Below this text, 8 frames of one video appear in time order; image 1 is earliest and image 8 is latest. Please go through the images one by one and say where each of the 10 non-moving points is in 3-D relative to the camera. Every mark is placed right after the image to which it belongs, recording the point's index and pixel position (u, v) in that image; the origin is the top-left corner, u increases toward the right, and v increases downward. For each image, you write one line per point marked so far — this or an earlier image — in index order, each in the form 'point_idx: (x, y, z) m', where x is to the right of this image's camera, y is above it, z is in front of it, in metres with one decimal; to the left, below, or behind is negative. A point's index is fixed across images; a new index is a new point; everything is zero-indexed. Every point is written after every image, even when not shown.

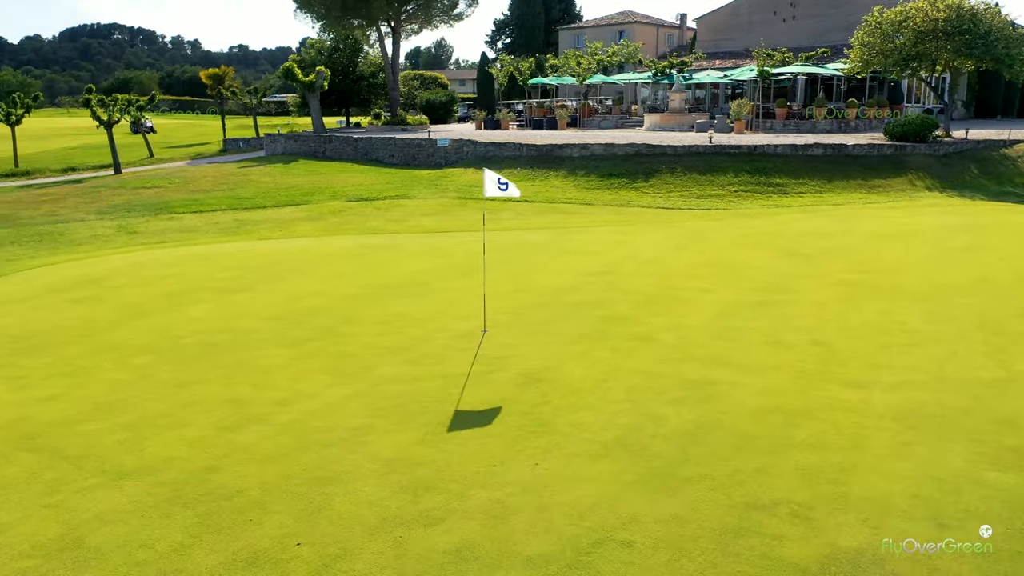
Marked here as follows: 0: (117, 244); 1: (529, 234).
0: (-9.0, +1.0, +18.9) m
1: (+0.4, +1.2, +19.1) m
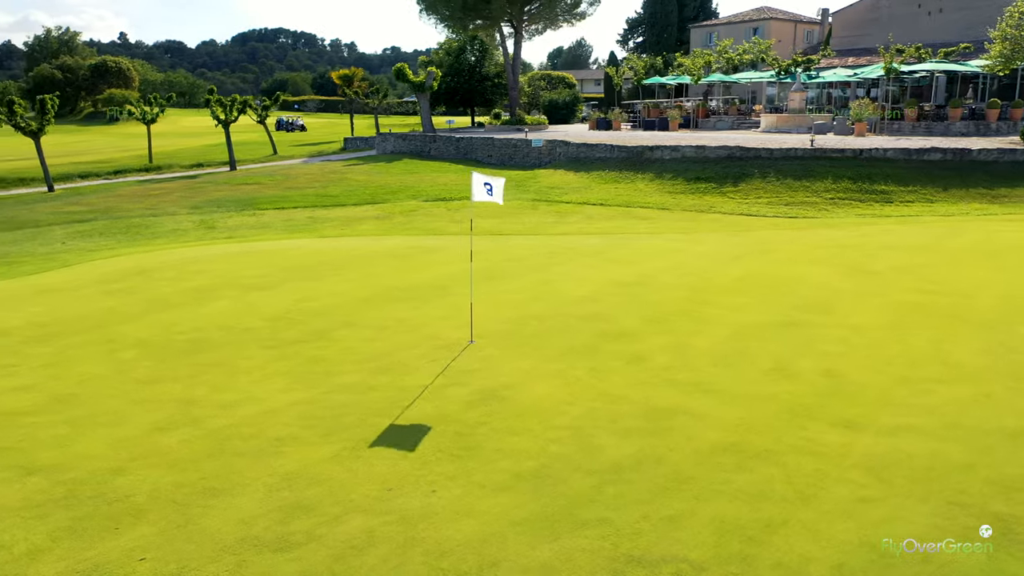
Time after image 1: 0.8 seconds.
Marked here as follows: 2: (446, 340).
0: (-7.7, +1.2, +19.8) m
1: (+1.6, +1.1, +18.4) m
2: (-0.9, -0.7, +10.6) m
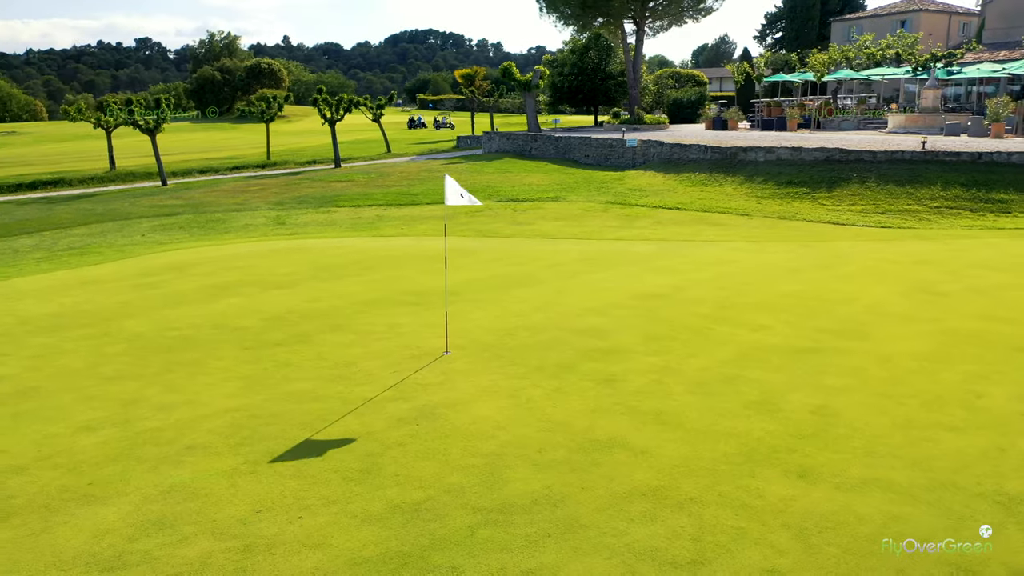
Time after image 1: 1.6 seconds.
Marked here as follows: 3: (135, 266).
0: (-6.2, +1.3, +20.4) m
1: (+2.7, +0.9, +17.4) m
2: (-1.2, -0.8, +10.1) m
3: (-7.2, +0.4, +15.8) m
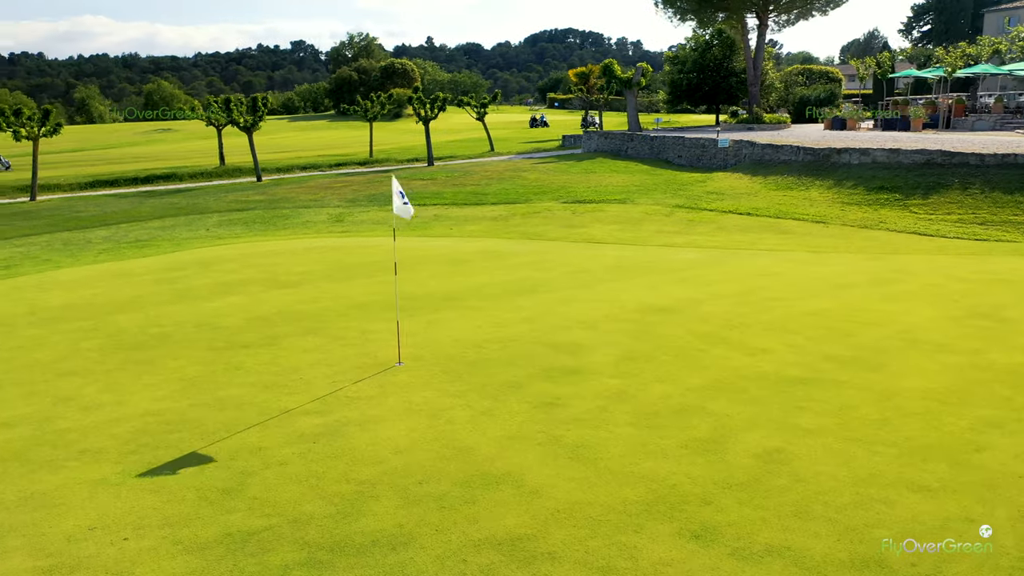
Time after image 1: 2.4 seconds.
0: (-4.9, +1.4, +20.5) m
1: (+3.3, +0.7, +16.2) m
2: (-1.7, -0.9, +9.6) m
3: (-6.6, +0.5, +16.2) m
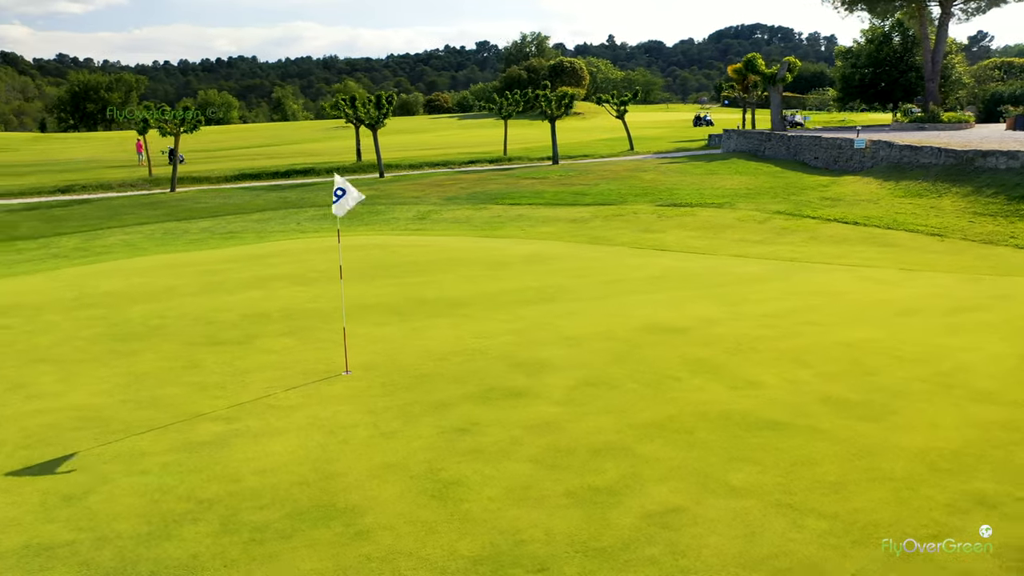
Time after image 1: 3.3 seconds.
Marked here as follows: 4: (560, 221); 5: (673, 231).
0: (-3.0, +1.5, +20.5) m
1: (+4.2, +0.4, +14.6) m
2: (-2.1, -0.9, +9.2) m
3: (-5.6, +0.7, +16.6) m
4: (+1.1, +1.6, +19.9) m
5: (+3.5, +1.2, +18.0) m
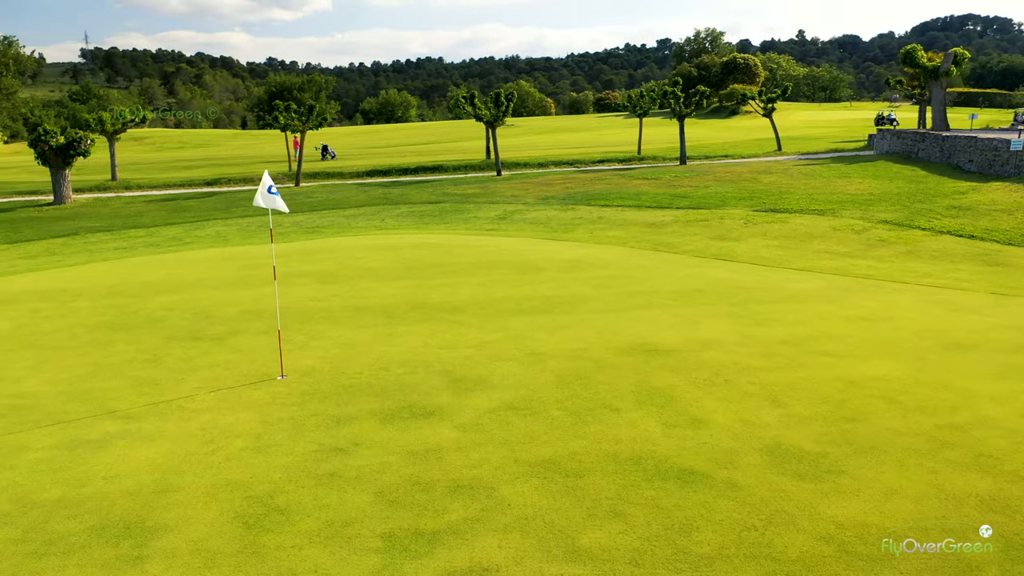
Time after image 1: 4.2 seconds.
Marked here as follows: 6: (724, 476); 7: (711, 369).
0: (-1.1, +1.5, +20.2) m
1: (+4.6, +0.1, +12.9) m
2: (-2.7, -0.9, +8.9) m
3: (-4.4, +0.8, +16.9) m
4: (+2.8, +1.4, +18.7) m
5: (+4.7, +1.0, +16.4) m
6: (+1.7, -1.4, +6.3) m
7: (+2.1, -0.8, +8.5) m
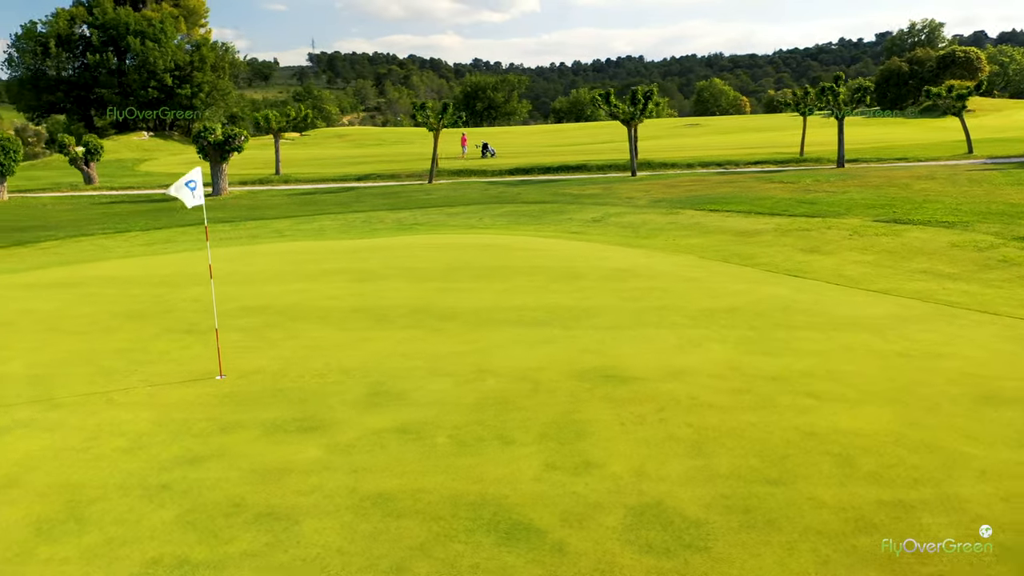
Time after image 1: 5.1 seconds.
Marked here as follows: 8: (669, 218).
0: (+1.0, +1.4, +19.4) m
1: (+4.9, -0.3, +11.0) m
2: (-3.3, -0.9, +8.8) m
3: (-3.0, +0.9, +17.0) m
4: (+4.5, +1.1, +17.1) m
5: (+5.8, +0.6, +14.4) m
6: (+0.4, -1.6, +5.3) m
7: (+1.3, -1.0, +7.4) m
8: (+3.7, +1.6, +19.6) m
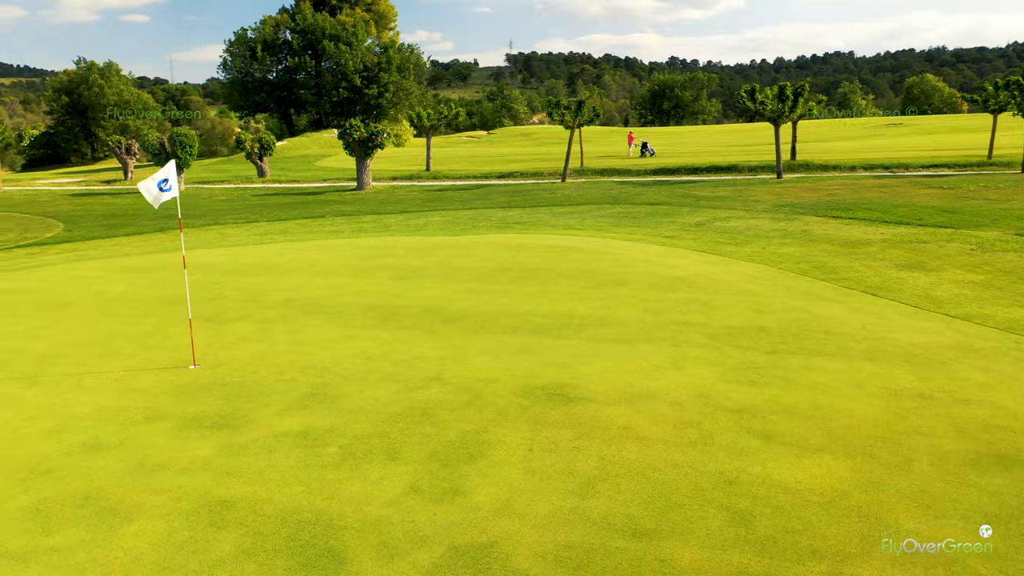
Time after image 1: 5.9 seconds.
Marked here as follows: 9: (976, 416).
0: (+3.1, +1.2, +18.4) m
1: (+4.9, -0.5, +9.4) m
2: (-3.5, -0.8, +9.0) m
3: (-1.4, +0.9, +17.0) m
4: (+5.9, +0.8, +15.4) m
5: (+6.6, +0.2, +12.5) m
6: (-0.8, -1.6, +4.8) m
7: (+0.6, -1.1, +6.6) m
8: (+5.8, +1.4, +18.0) m
9: (+3.8, -1.1, +6.7) m
